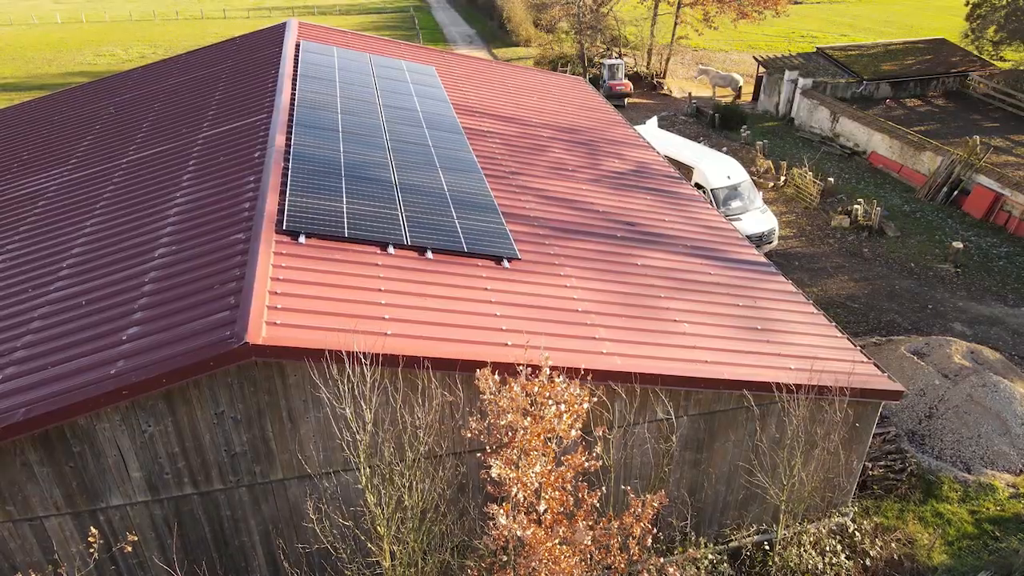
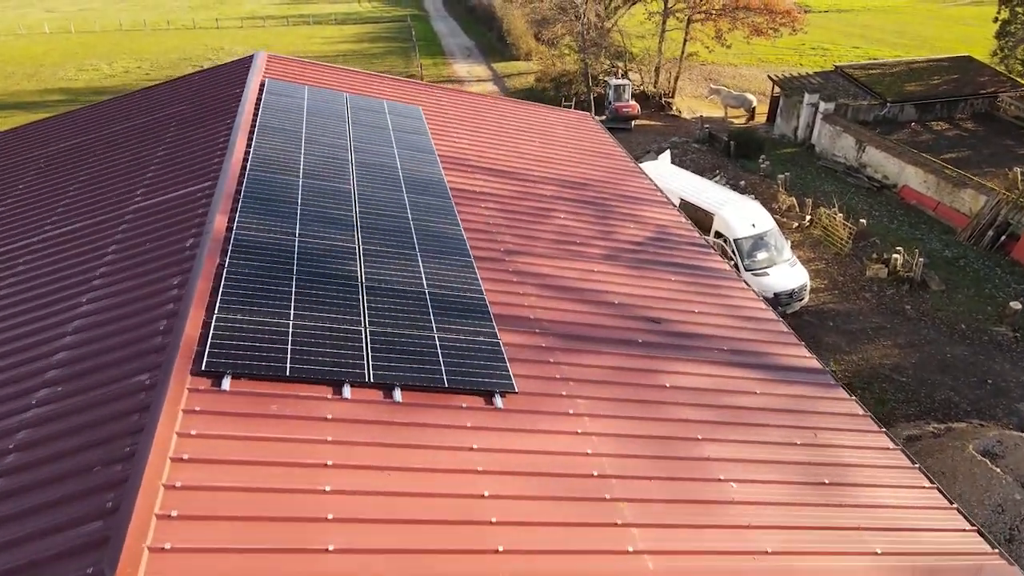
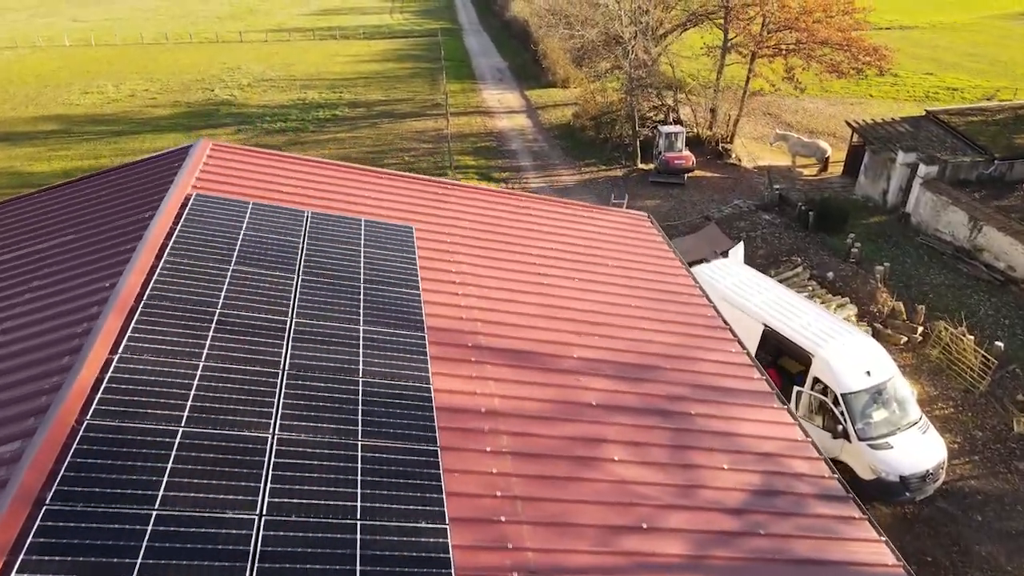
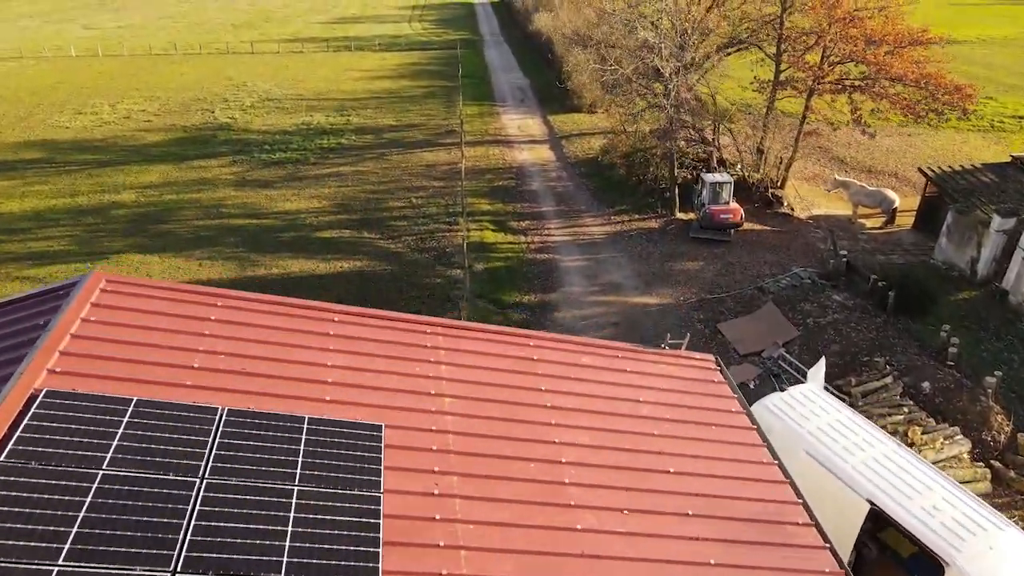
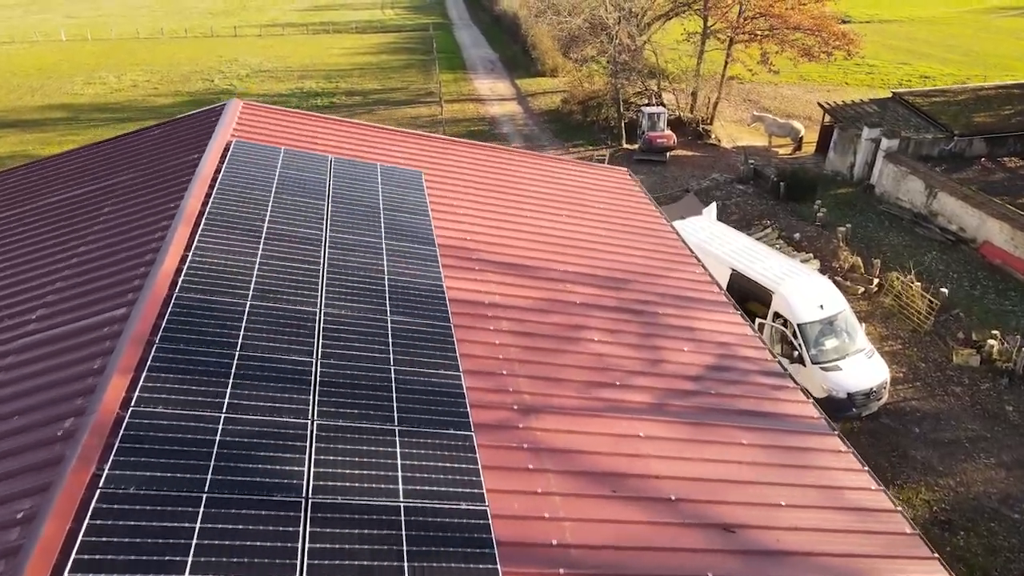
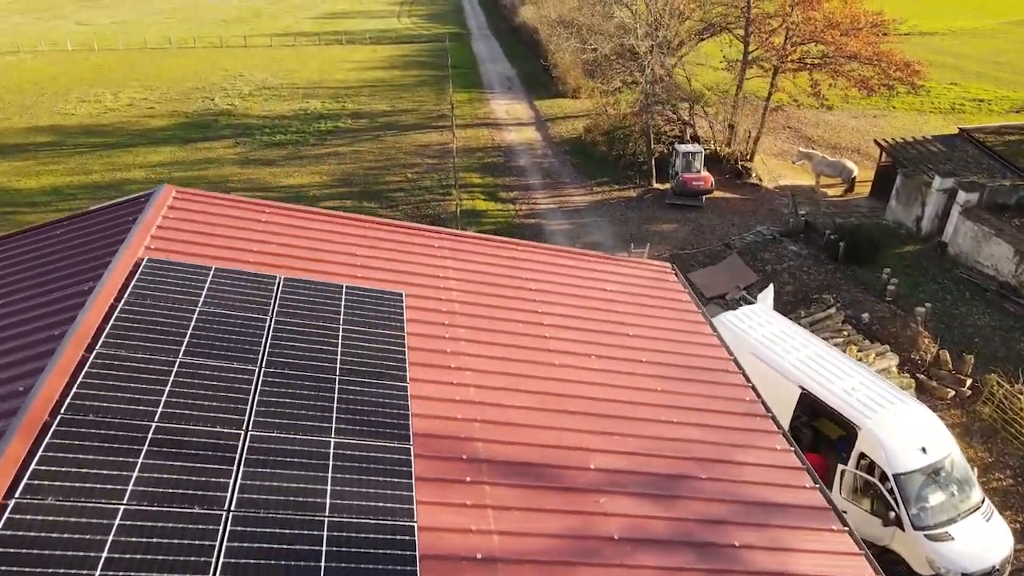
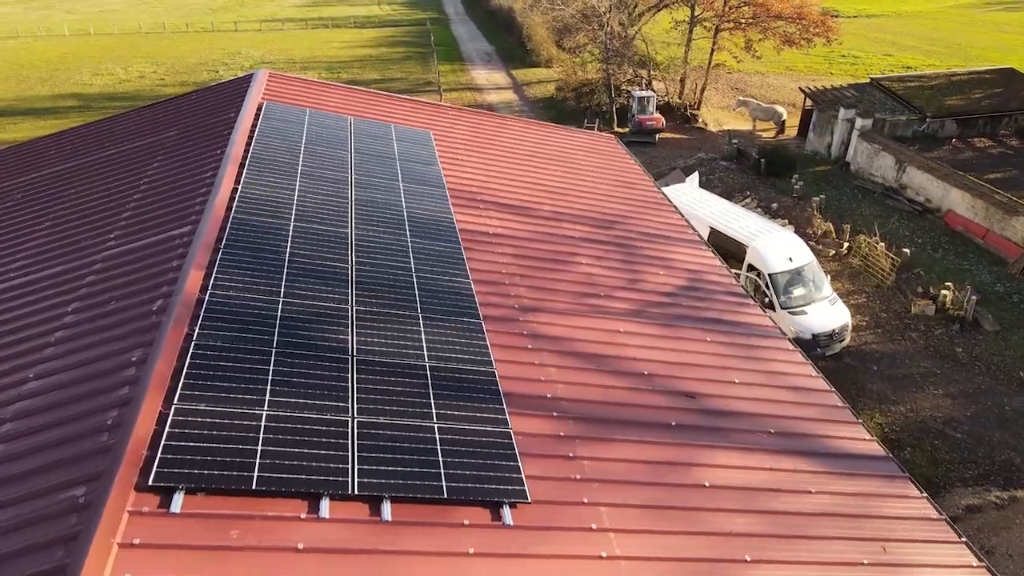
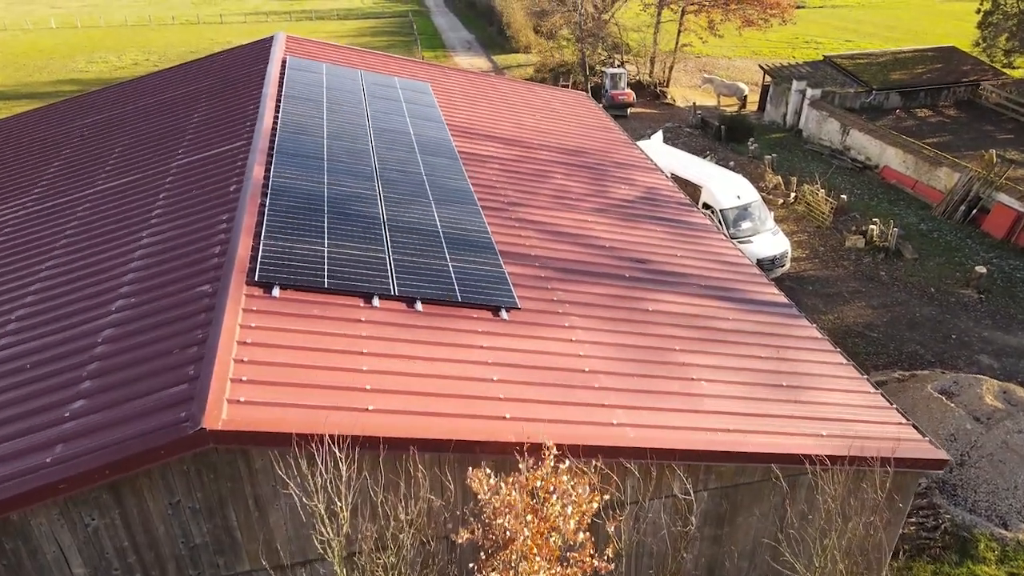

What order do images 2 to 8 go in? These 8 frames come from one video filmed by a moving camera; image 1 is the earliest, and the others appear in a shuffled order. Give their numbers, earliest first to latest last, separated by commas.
8, 2, 7, 5, 3, 6, 4
